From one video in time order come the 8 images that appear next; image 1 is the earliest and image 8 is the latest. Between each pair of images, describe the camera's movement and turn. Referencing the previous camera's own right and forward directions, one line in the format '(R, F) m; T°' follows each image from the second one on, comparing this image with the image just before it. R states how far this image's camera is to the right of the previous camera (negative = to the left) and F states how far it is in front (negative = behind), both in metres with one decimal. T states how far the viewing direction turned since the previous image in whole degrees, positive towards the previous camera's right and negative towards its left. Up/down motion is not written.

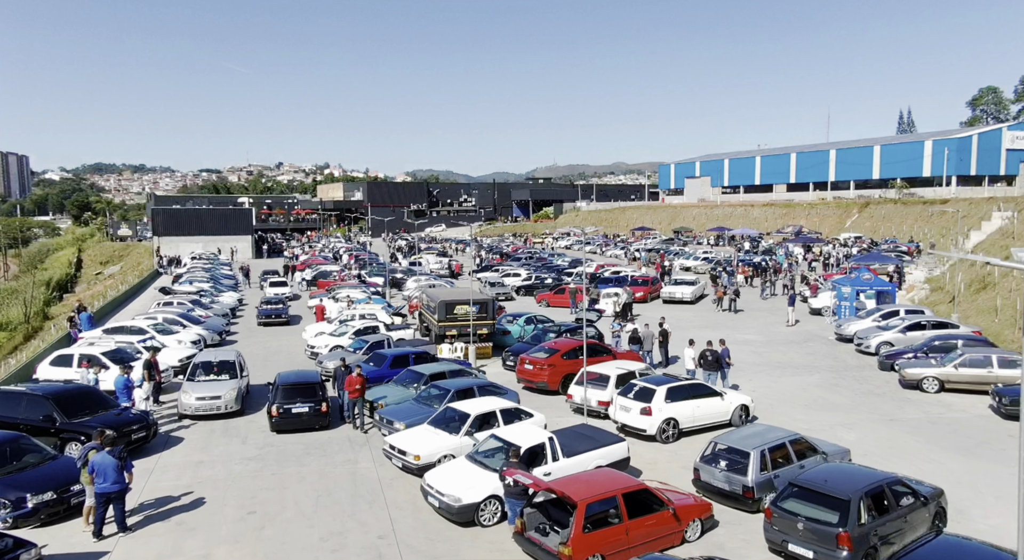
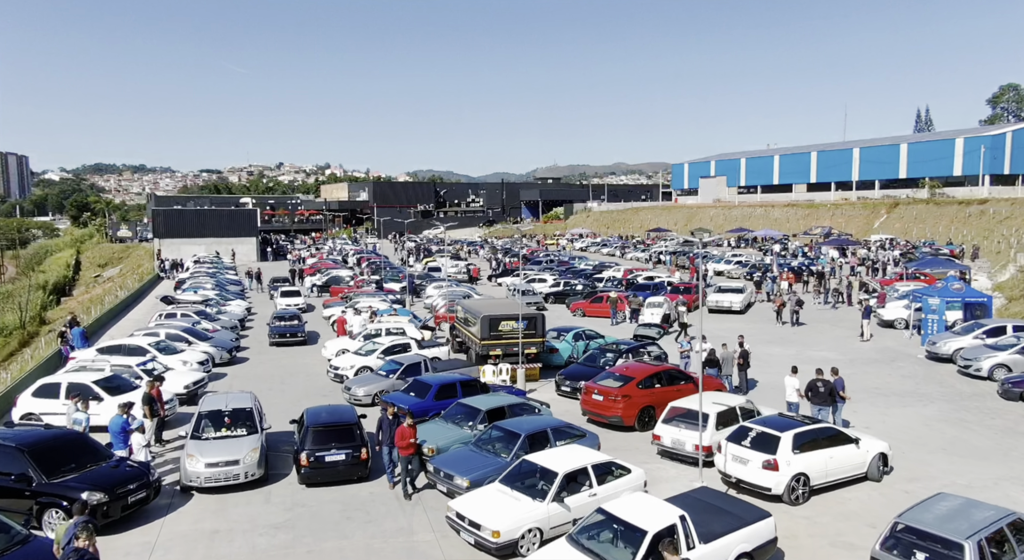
(-1.5, +3.2) m; 0°
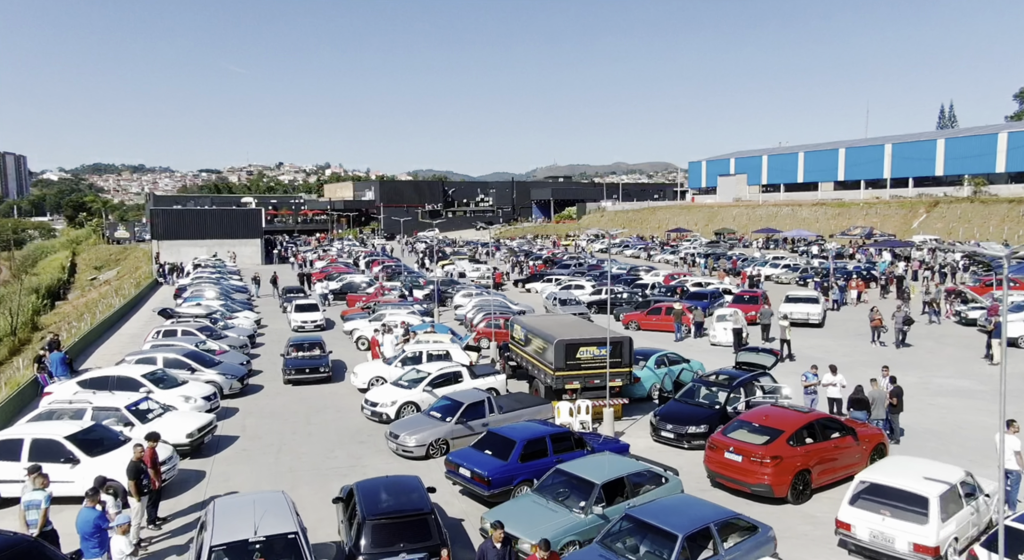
(-1.9, +4.4) m; 0°
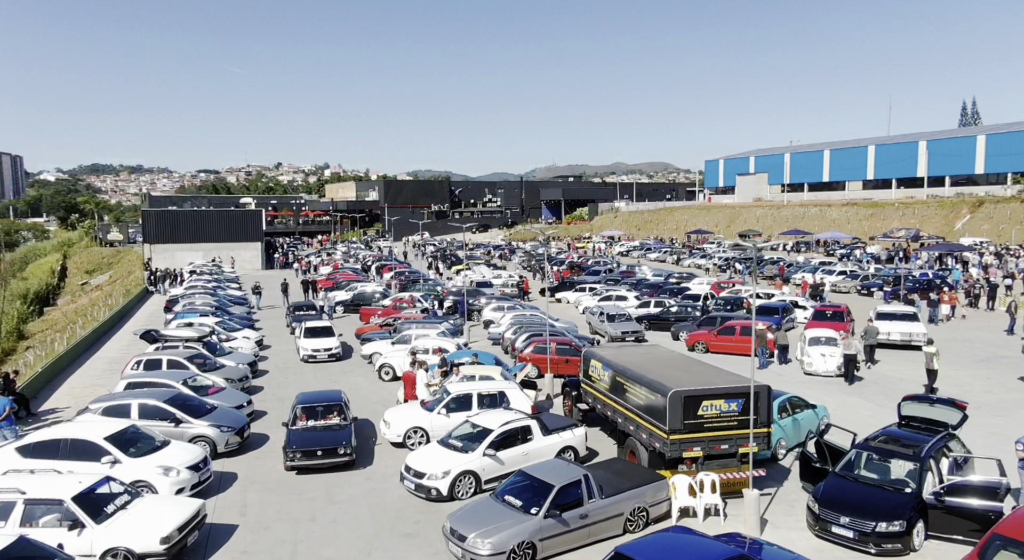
(-1.7, +4.9) m; 0°
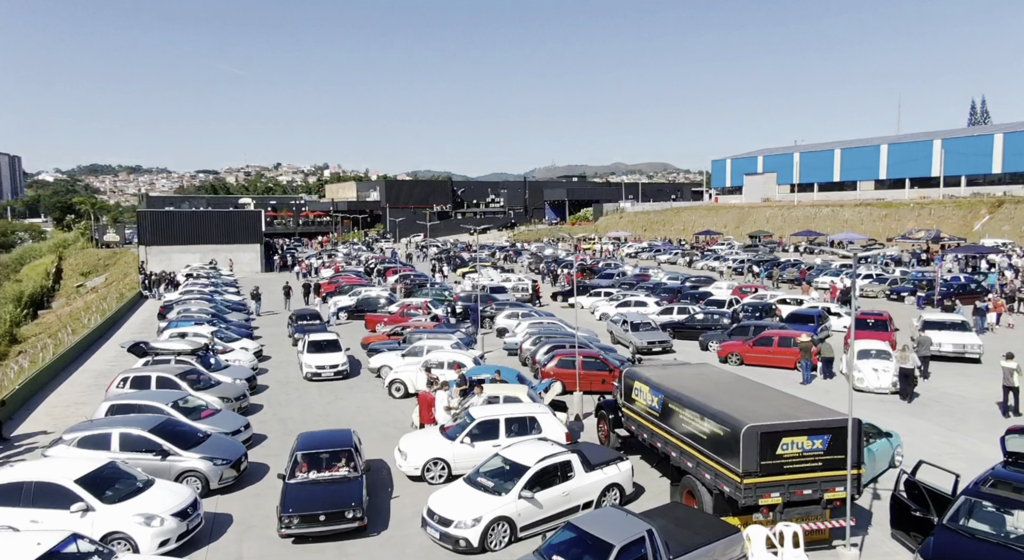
(-0.7, +2.0) m; 0°
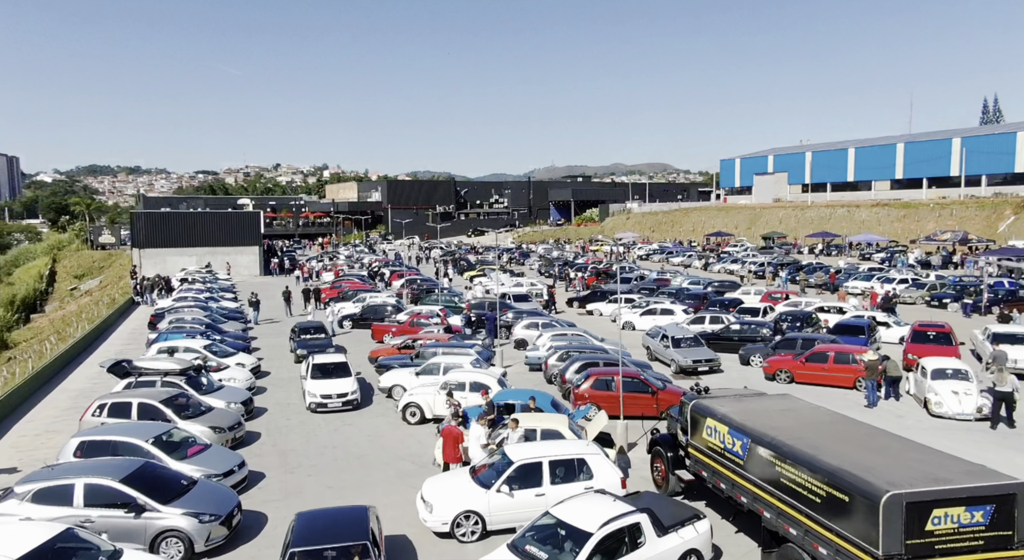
(-0.8, +2.5) m; 0°
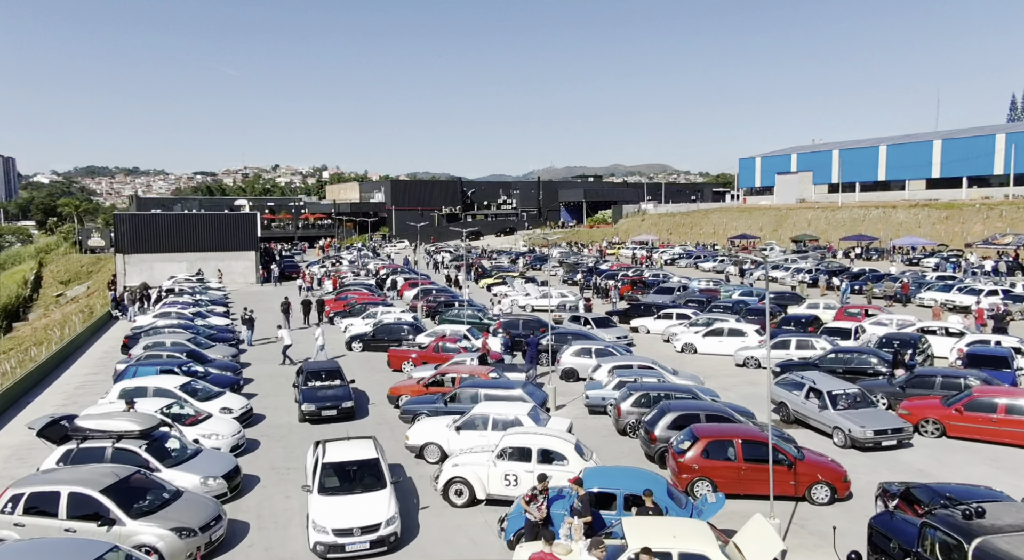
(-1.5, +5.3) m; 0°
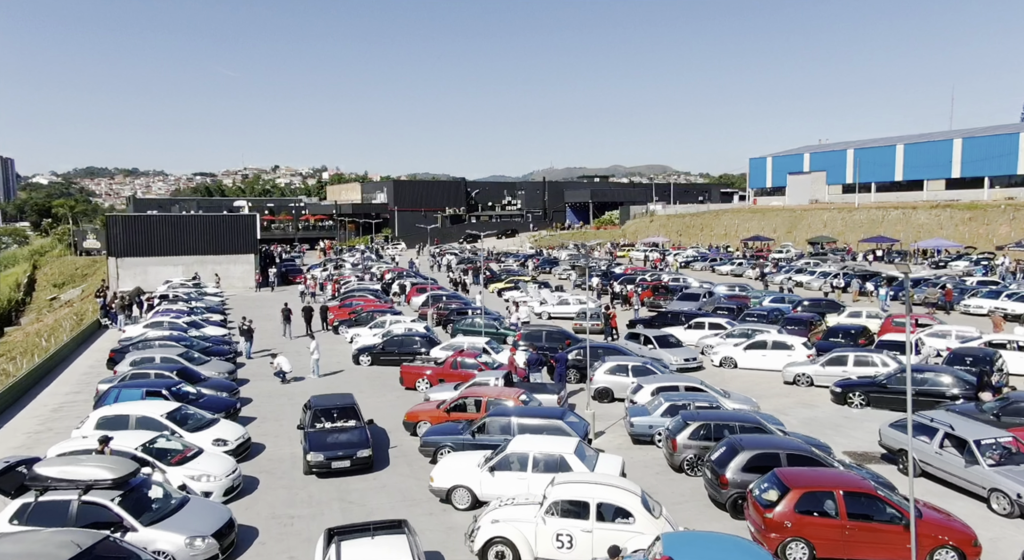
(-0.8, +2.5) m; 0°
